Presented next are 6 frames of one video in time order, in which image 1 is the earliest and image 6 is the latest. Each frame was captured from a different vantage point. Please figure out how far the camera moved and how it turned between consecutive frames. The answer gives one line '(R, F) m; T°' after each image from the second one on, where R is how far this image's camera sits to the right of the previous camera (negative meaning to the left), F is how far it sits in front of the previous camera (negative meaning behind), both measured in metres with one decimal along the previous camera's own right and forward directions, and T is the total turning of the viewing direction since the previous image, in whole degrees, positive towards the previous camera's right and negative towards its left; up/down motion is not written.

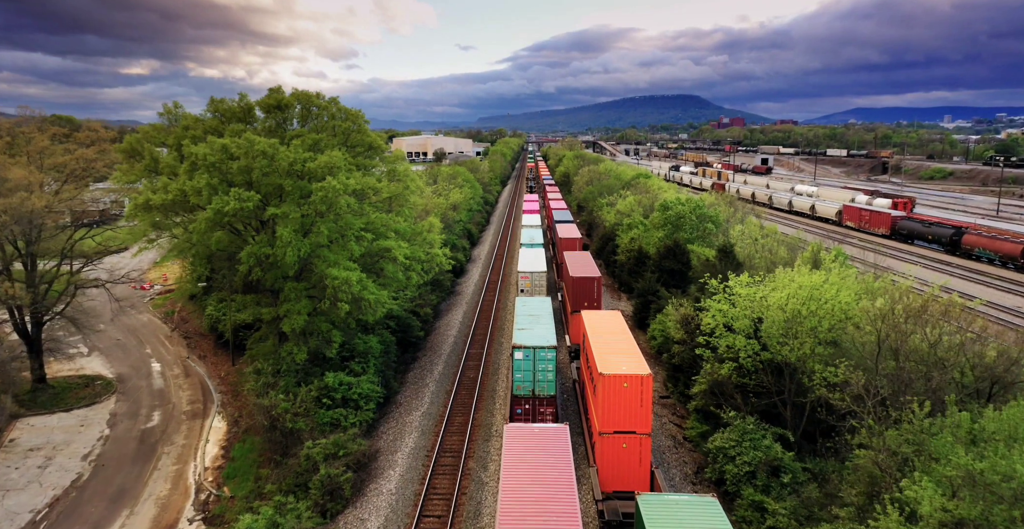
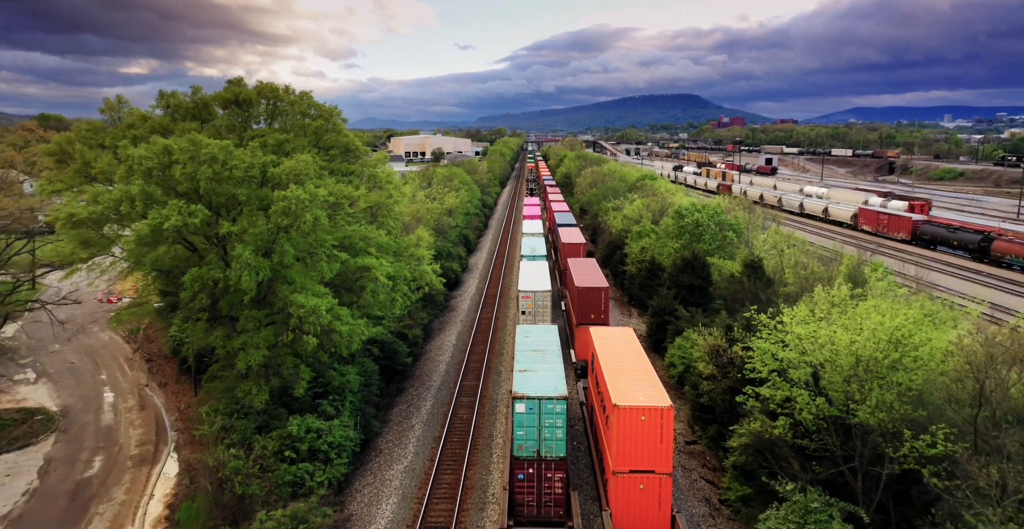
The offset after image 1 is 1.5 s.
(0.0, +4.1) m; 0°
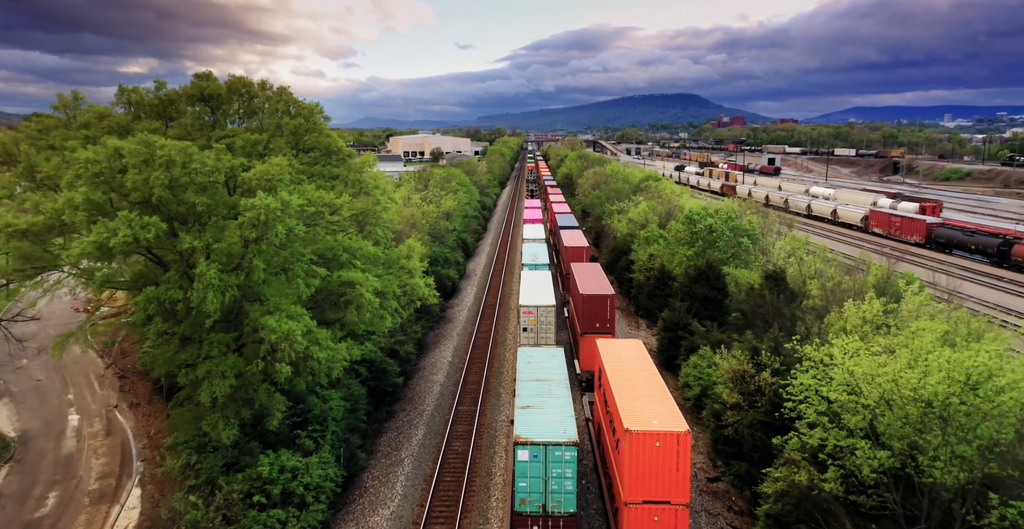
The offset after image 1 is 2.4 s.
(0.0, +2.5) m; 0°
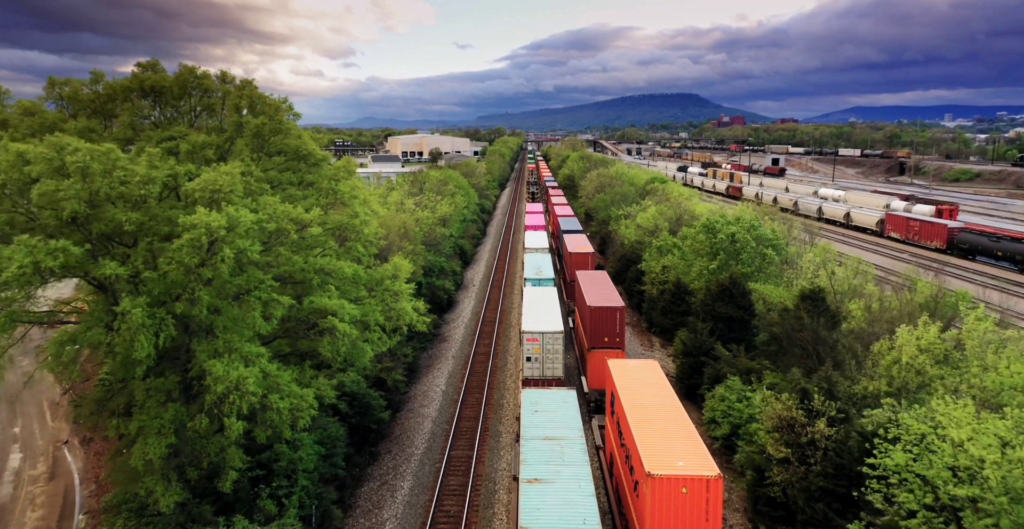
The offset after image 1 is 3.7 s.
(-0.1, +3.5) m; 0°
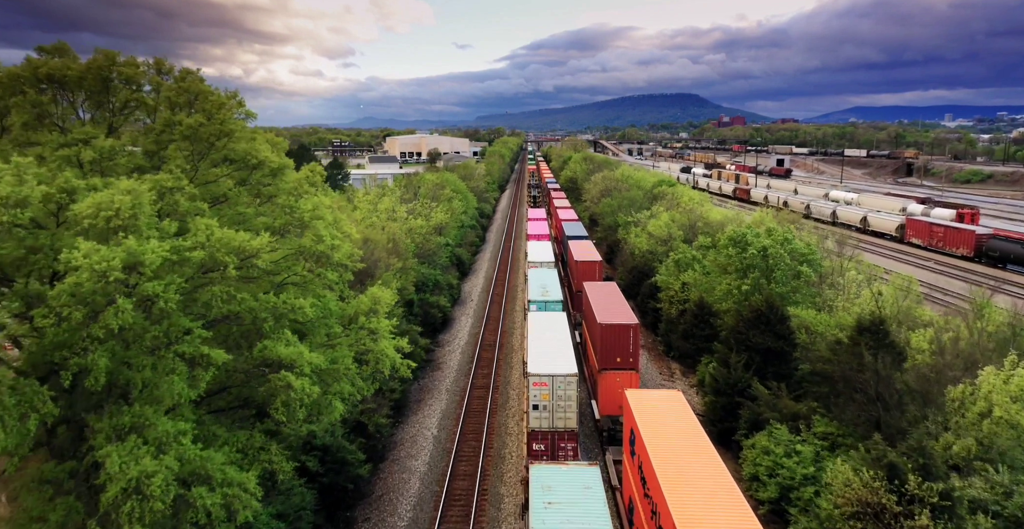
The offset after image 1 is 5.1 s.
(-0.1, +4.0) m; 0°
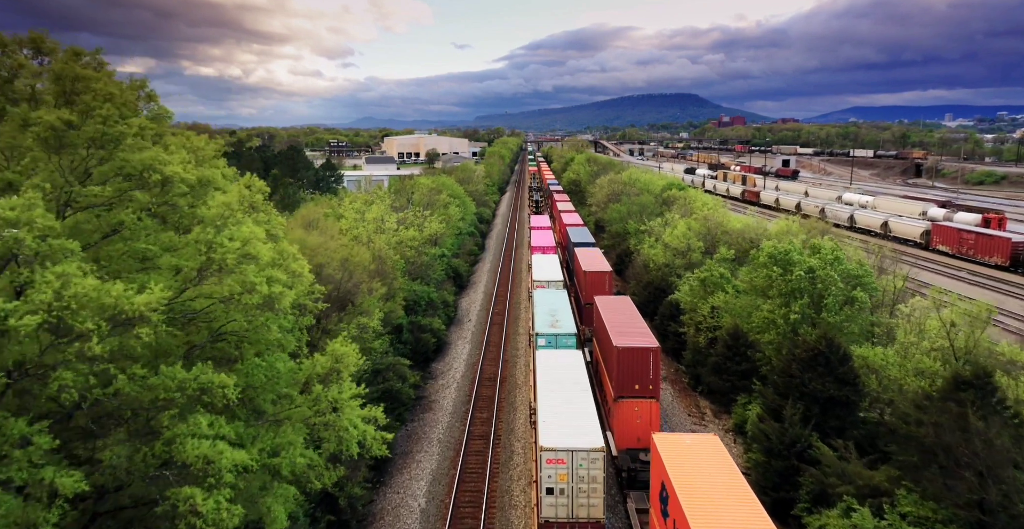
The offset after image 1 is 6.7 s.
(-0.2, +4.4) m; 0°
